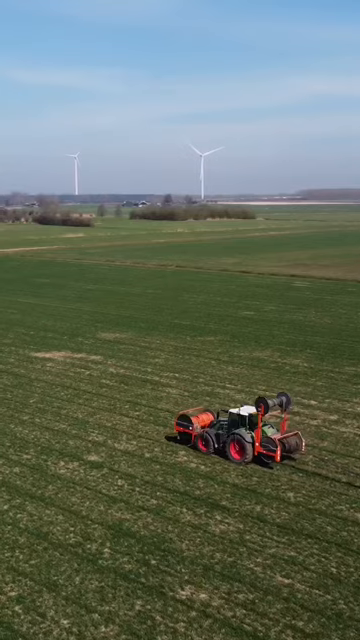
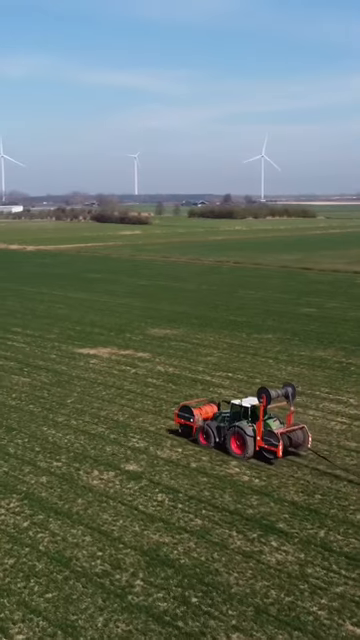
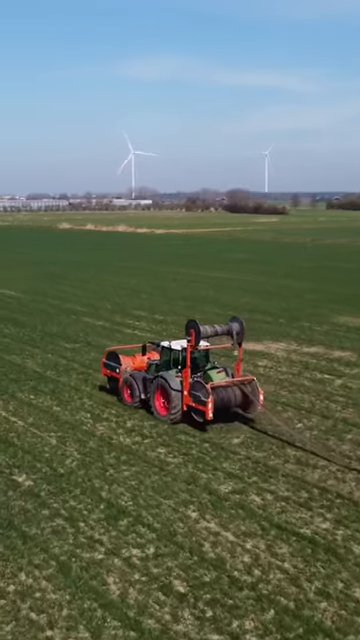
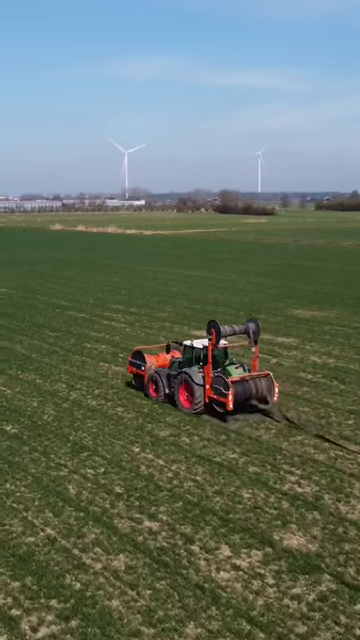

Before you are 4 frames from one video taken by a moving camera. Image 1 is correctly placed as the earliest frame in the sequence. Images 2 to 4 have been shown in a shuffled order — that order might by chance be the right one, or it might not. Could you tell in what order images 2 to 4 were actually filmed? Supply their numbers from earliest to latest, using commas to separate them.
2, 4, 3
